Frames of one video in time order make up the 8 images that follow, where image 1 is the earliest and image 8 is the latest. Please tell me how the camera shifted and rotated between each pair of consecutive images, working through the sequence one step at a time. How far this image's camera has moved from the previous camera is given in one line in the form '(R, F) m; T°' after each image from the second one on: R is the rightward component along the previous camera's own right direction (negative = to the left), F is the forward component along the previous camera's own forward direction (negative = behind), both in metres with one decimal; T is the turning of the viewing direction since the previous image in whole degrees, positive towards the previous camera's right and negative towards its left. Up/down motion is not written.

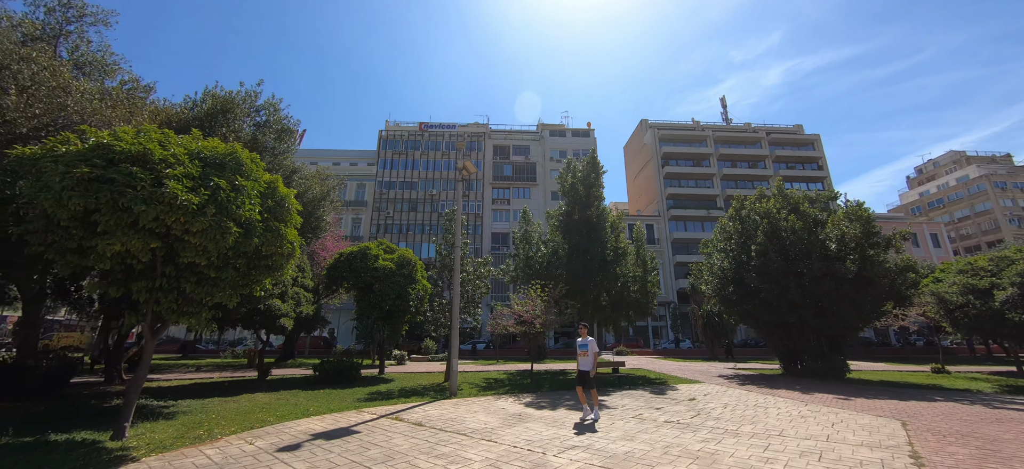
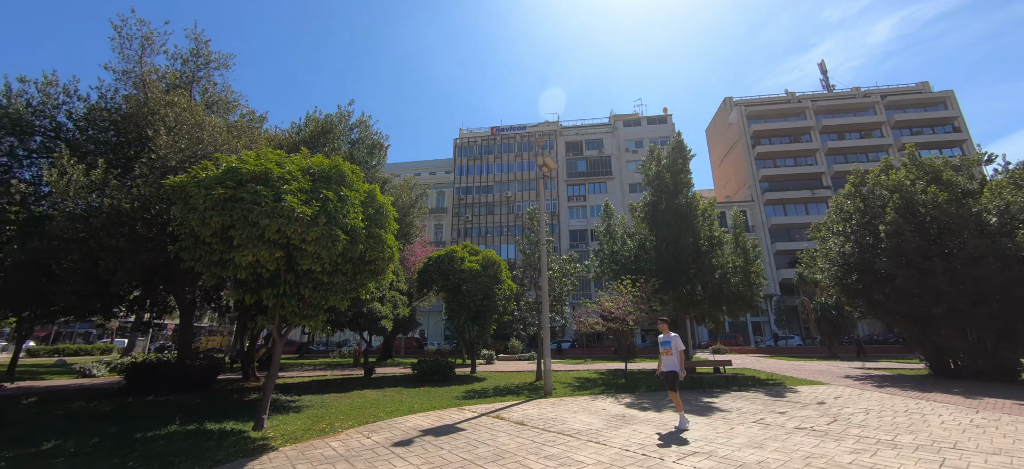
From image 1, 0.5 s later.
(-0.2, +0.1) m; -11°
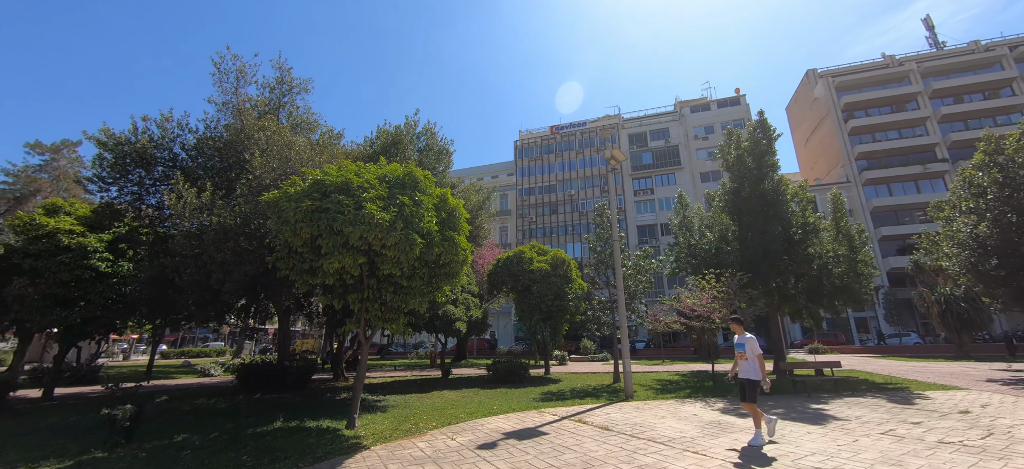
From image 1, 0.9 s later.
(-0.1, +0.2) m; -9°
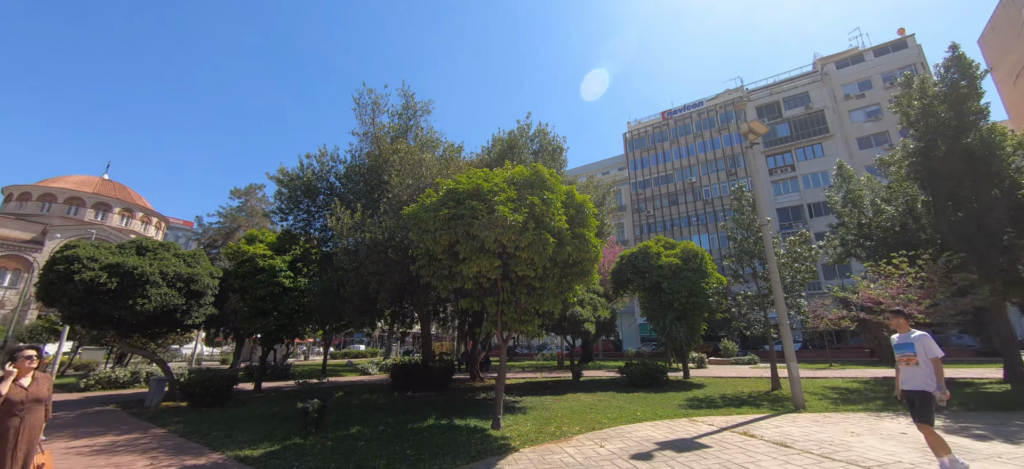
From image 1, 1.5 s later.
(-0.3, +0.2) m; -16°
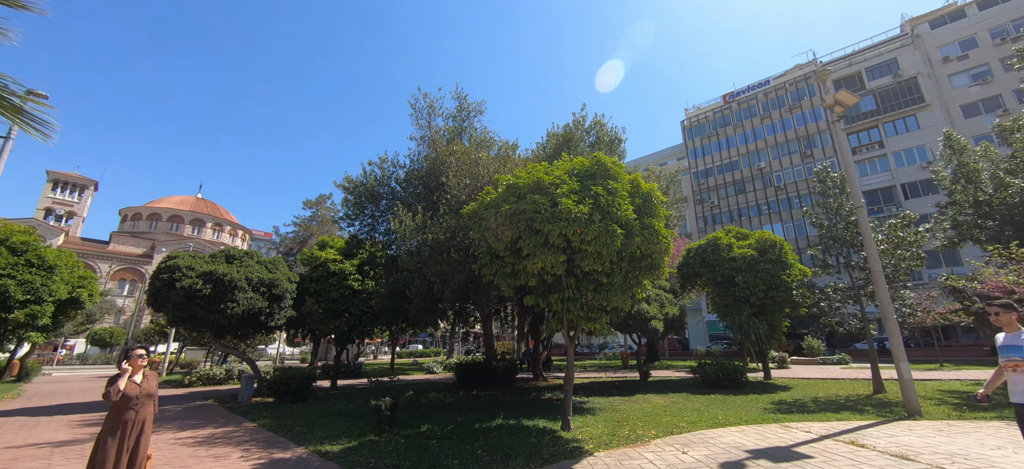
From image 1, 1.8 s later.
(-0.1, +0.2) m; -8°
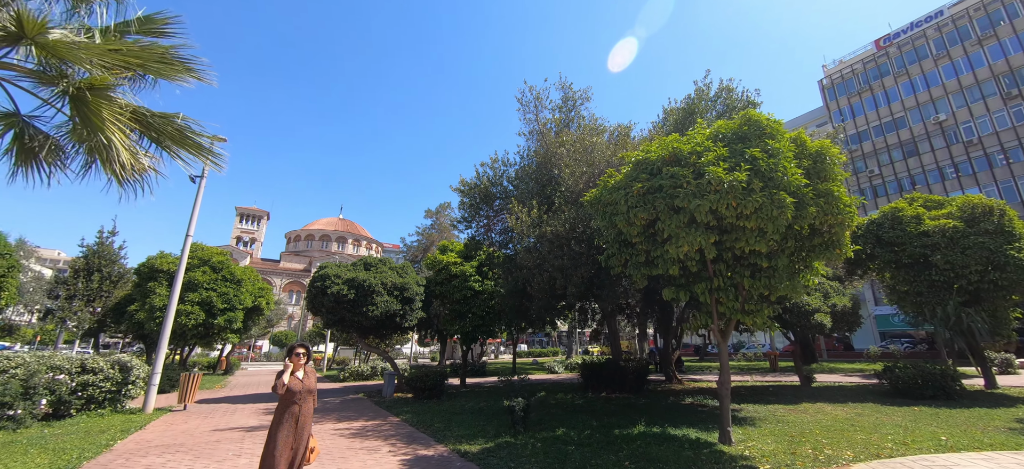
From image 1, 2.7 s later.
(-0.3, +0.5) m; -15°
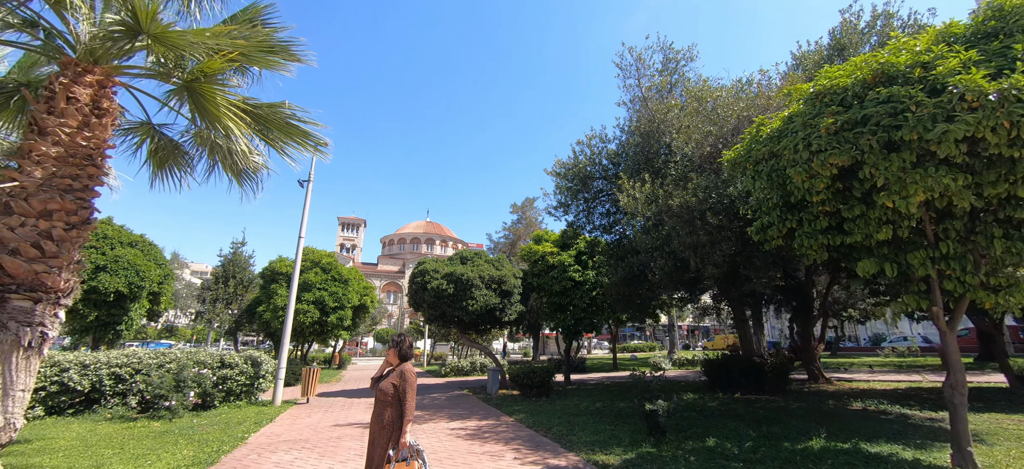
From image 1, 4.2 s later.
(-0.6, +0.9) m; -11°
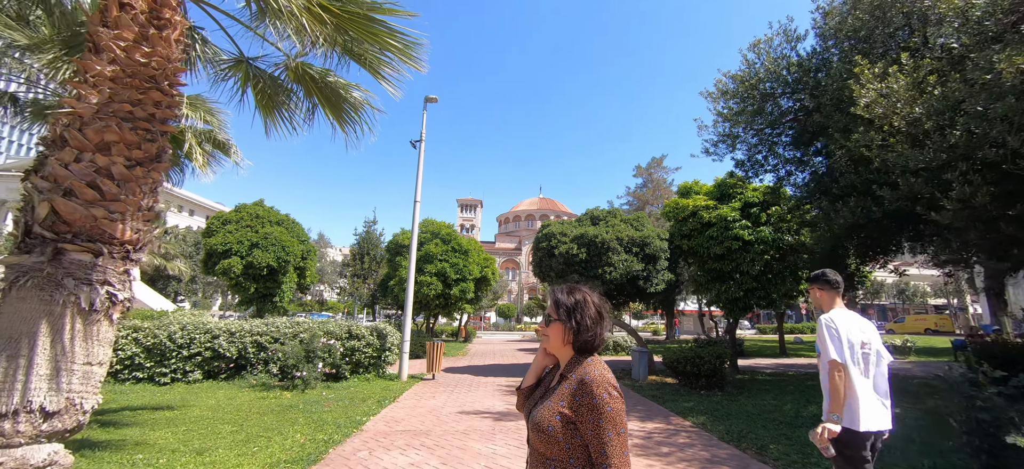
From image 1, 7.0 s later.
(-0.7, +2.0) m; -15°
